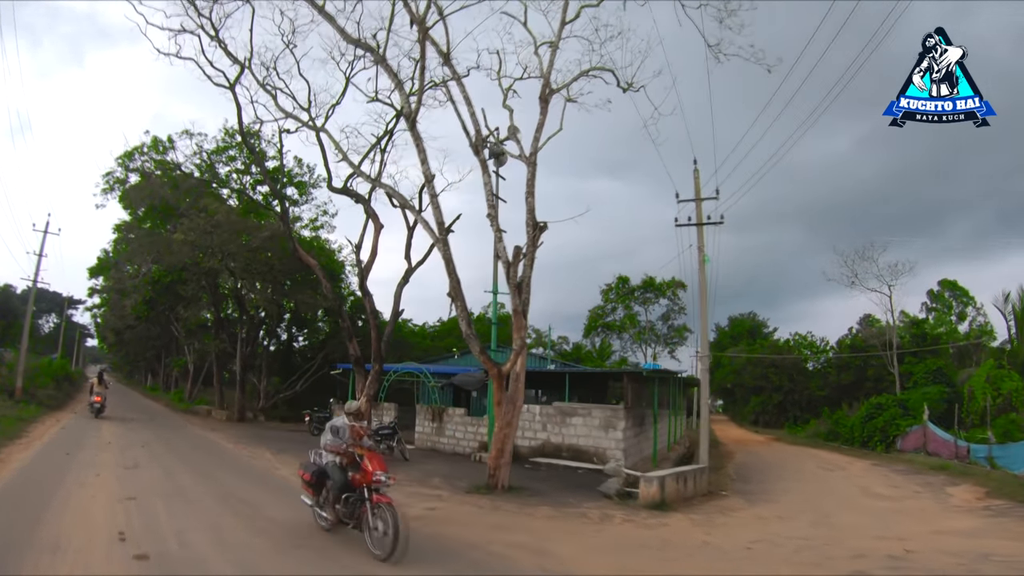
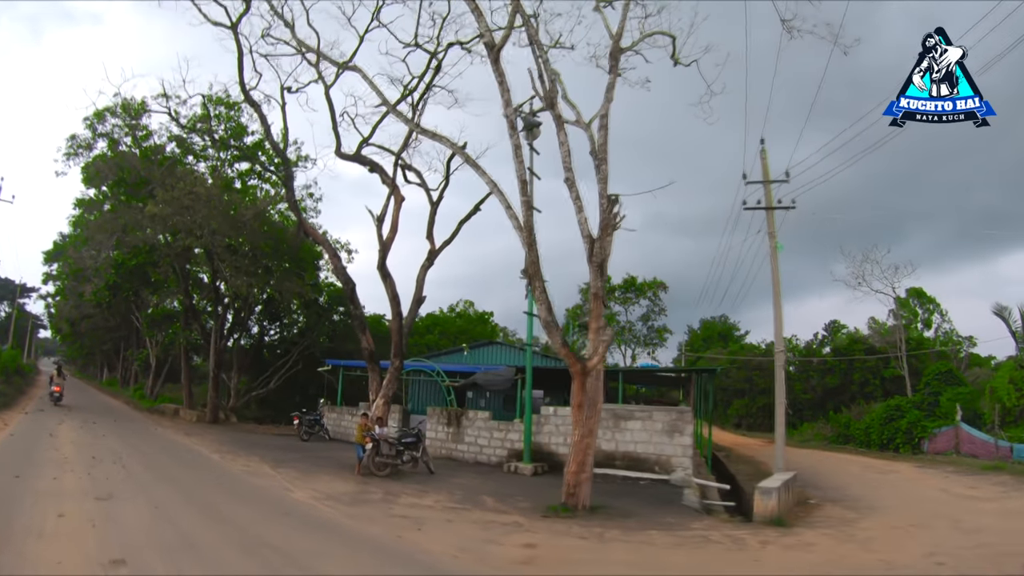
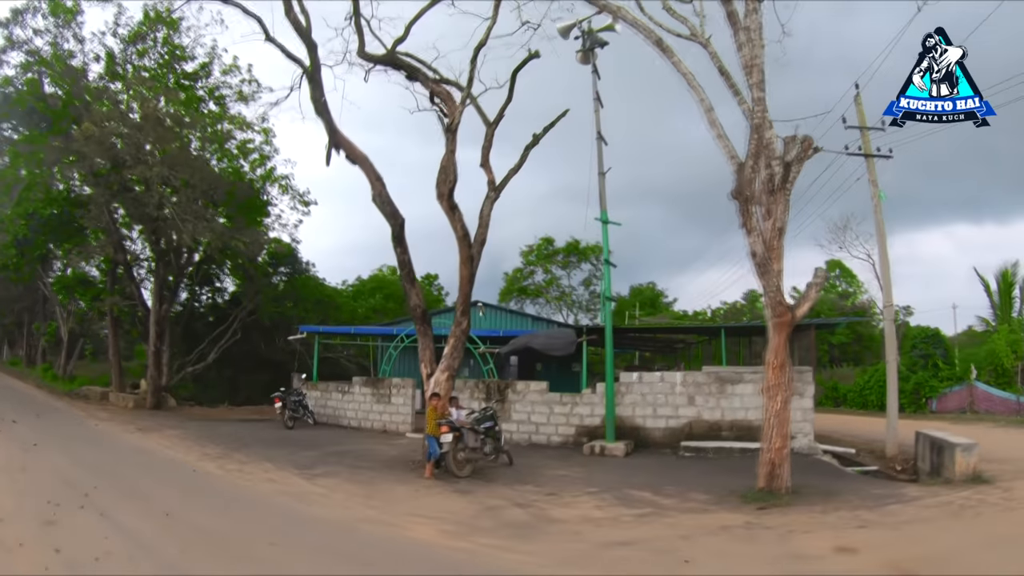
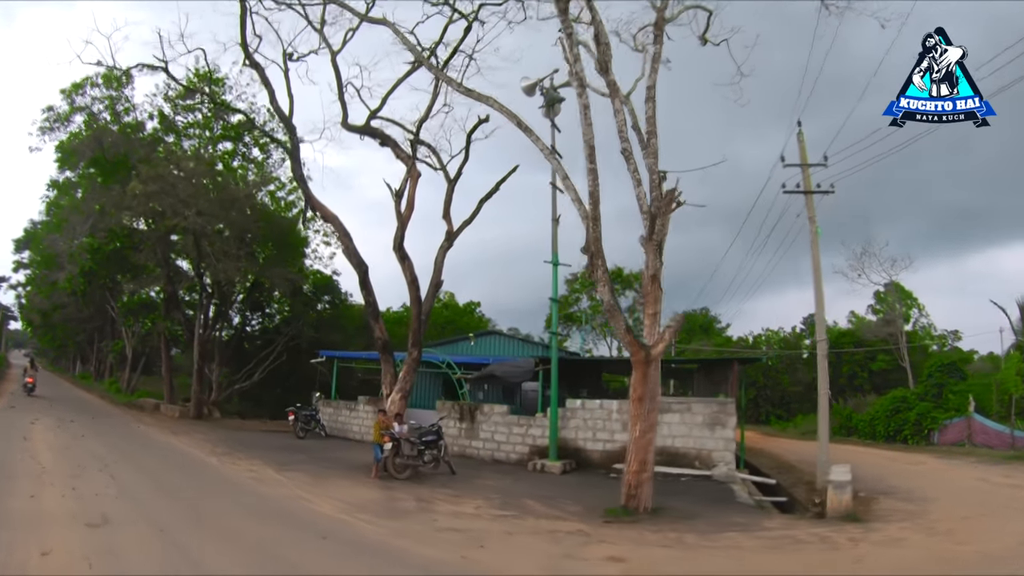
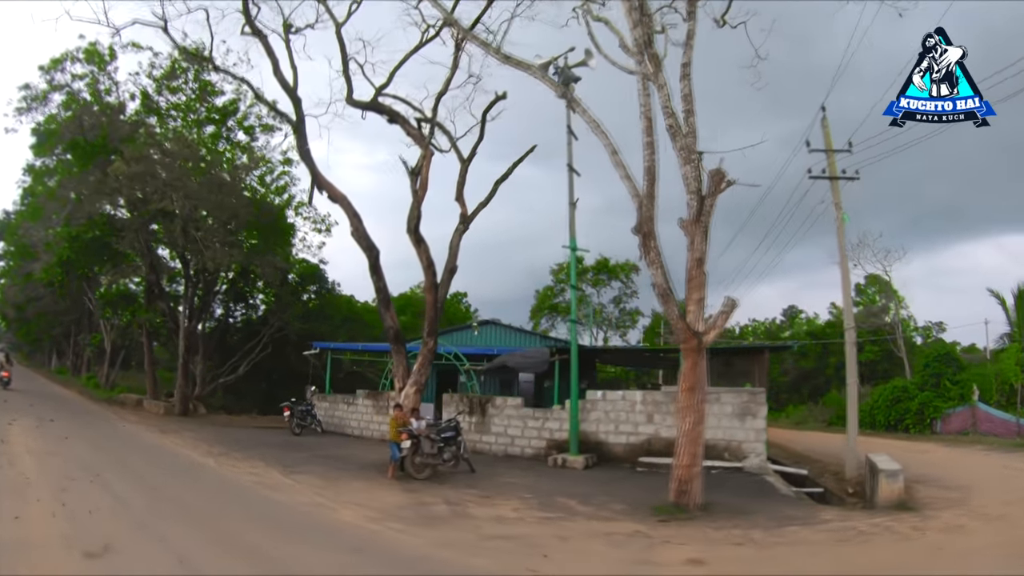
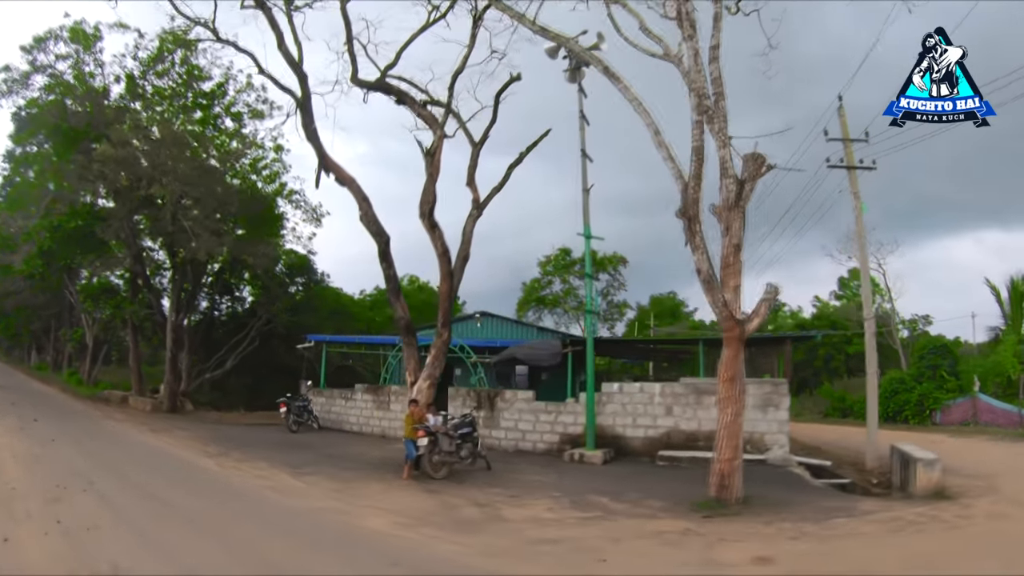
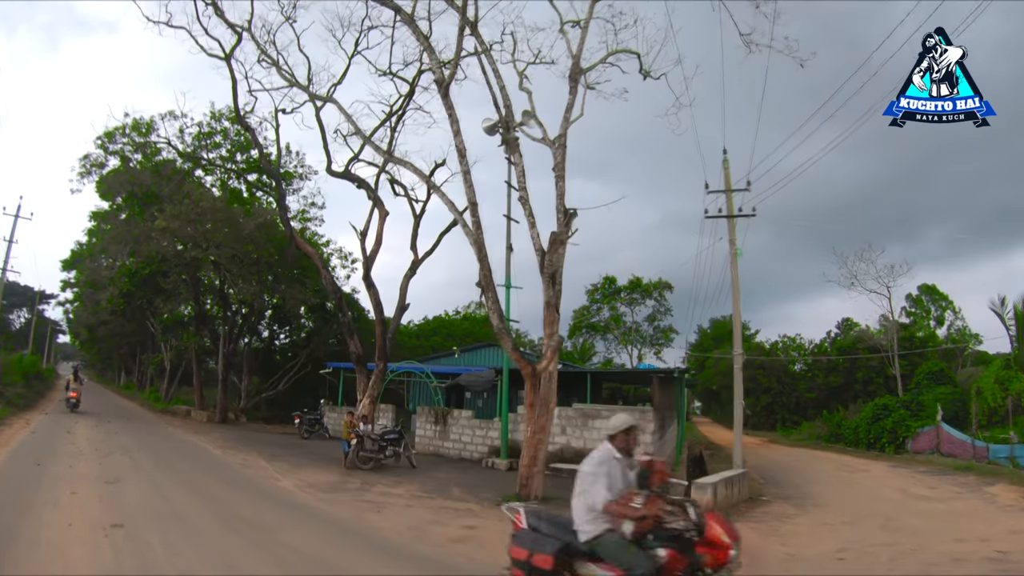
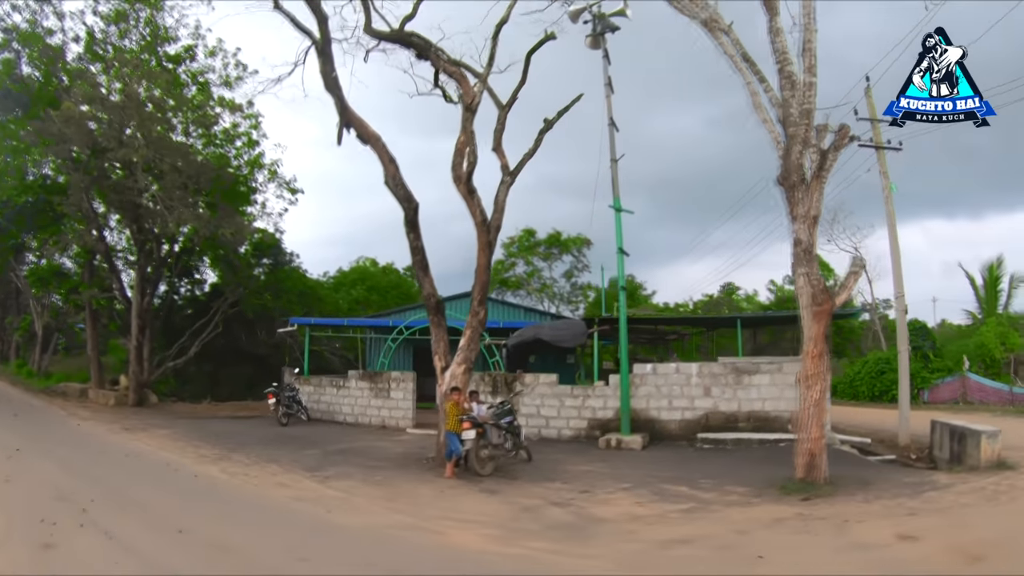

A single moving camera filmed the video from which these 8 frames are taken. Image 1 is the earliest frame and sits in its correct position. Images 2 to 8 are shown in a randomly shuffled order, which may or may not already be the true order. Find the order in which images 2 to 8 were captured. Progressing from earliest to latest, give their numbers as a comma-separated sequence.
7, 2, 4, 5, 6, 3, 8
